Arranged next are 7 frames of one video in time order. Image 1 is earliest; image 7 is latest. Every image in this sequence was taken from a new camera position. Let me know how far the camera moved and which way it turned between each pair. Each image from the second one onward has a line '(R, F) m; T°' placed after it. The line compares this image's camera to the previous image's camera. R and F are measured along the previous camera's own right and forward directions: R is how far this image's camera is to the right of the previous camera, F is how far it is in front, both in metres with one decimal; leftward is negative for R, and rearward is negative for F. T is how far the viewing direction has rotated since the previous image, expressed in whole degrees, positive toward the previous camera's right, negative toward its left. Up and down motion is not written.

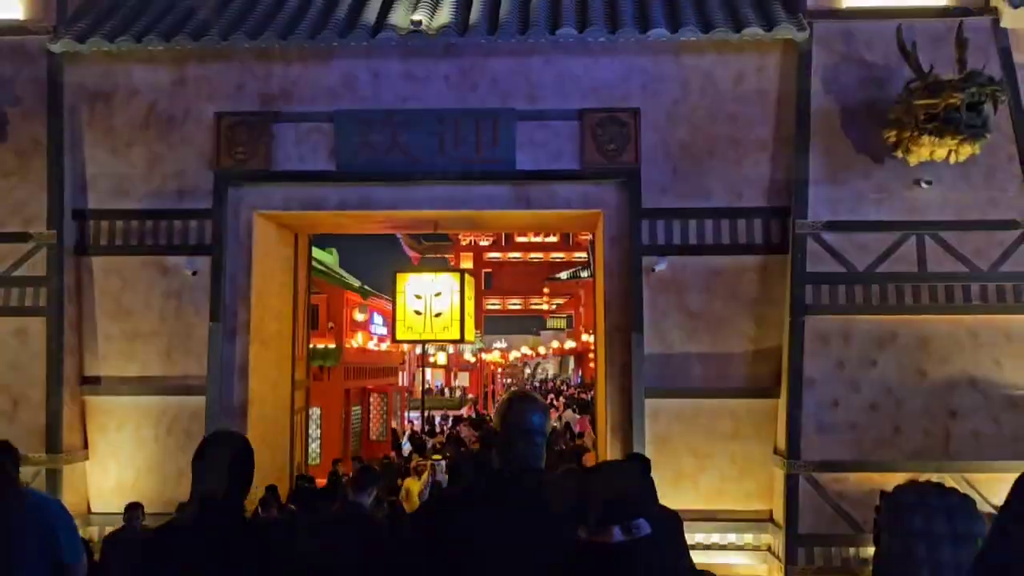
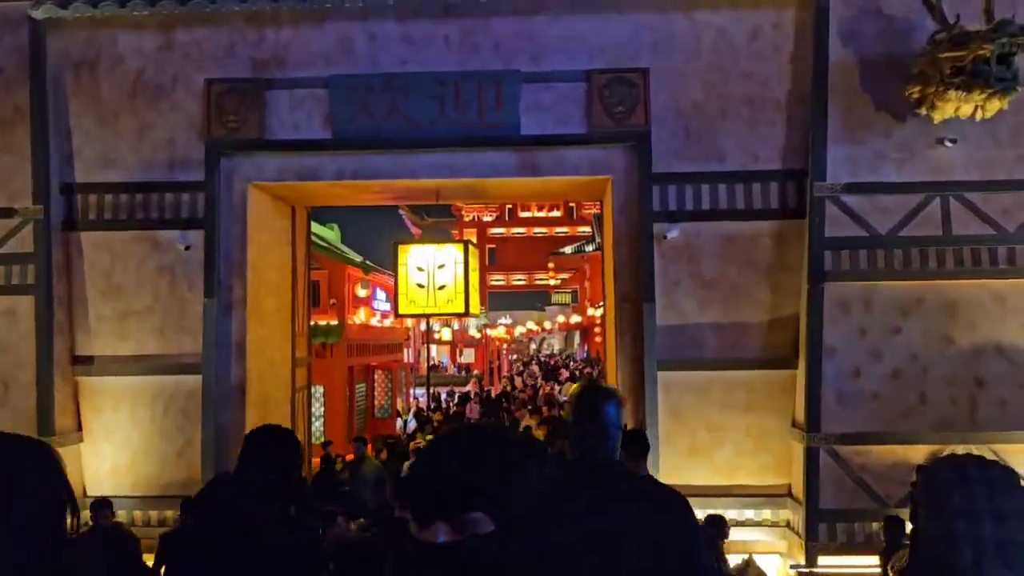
(0.0, +0.3) m; 0°
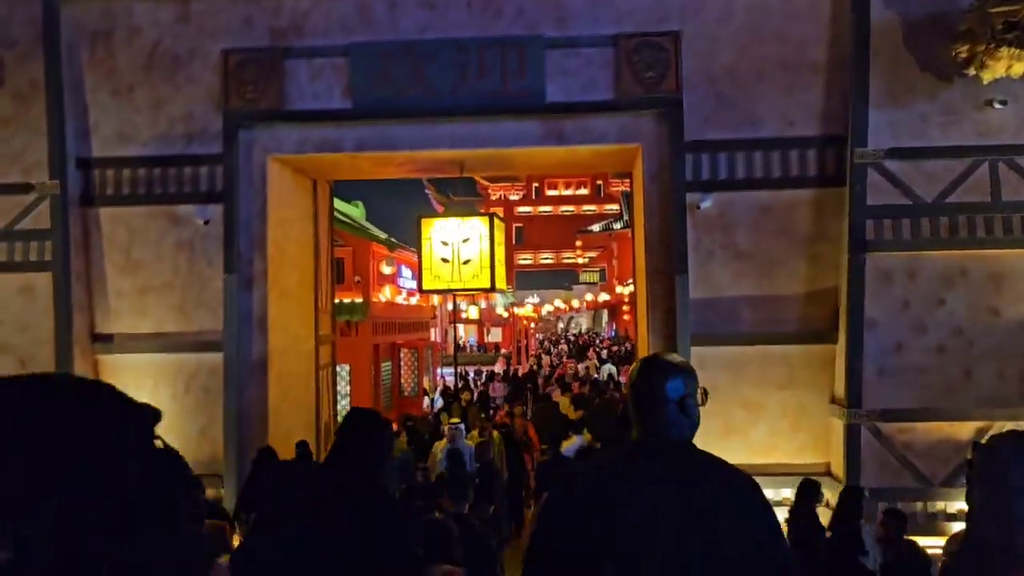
(0.0, +0.2) m; -2°
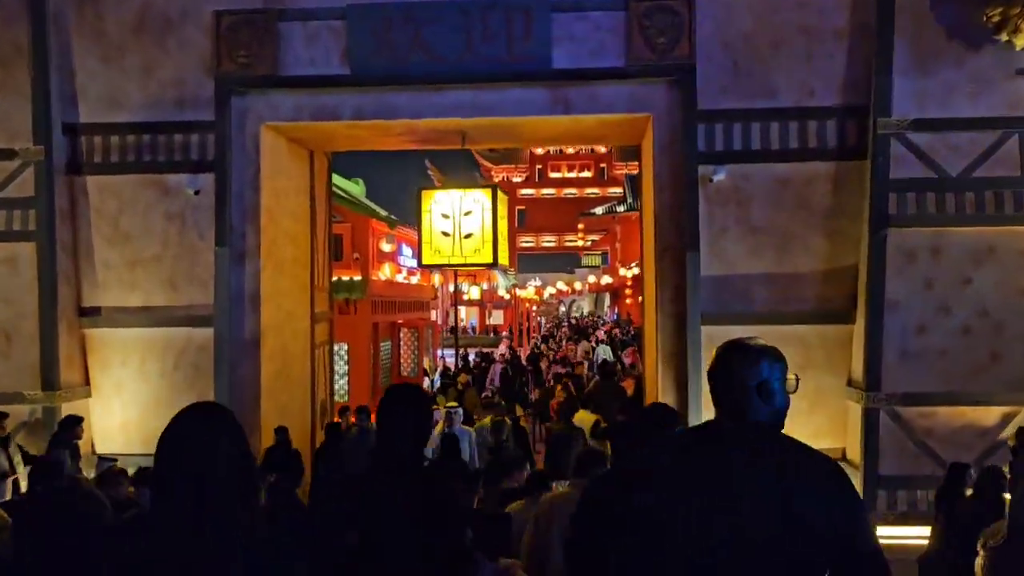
(0.0, +0.3) m; 0°
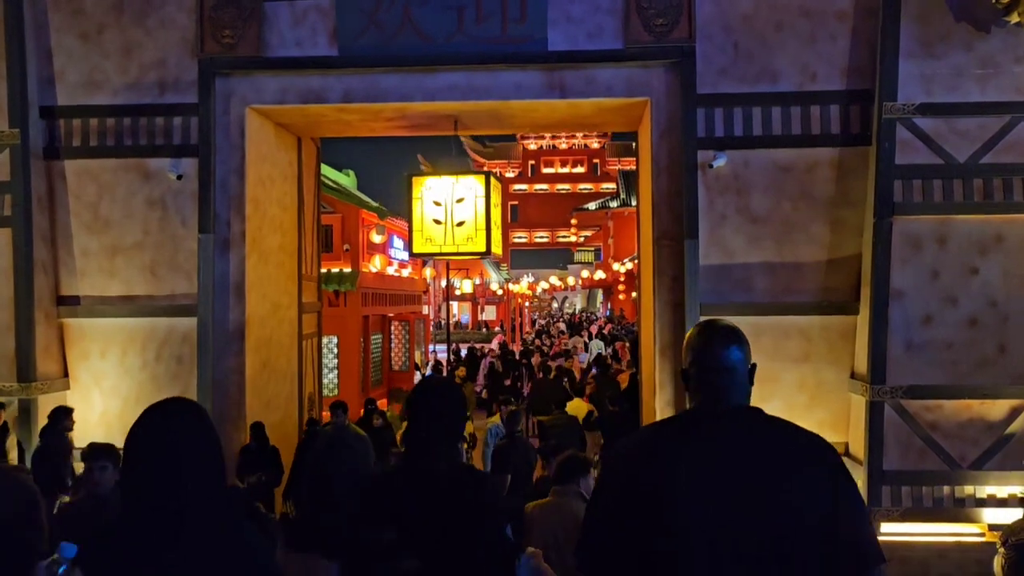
(0.0, +0.2) m; 0°
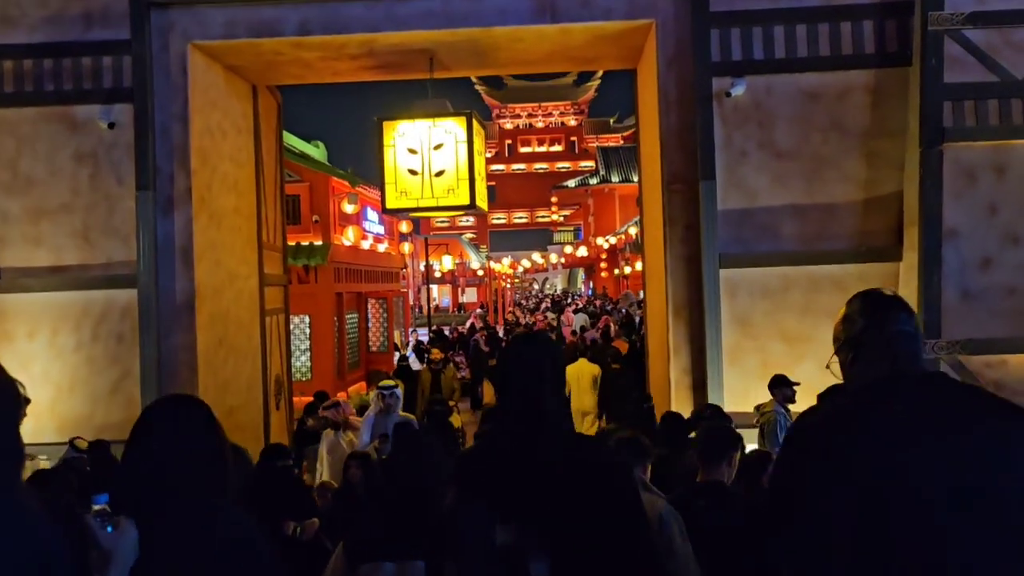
(-0.1, +0.9) m; +1°
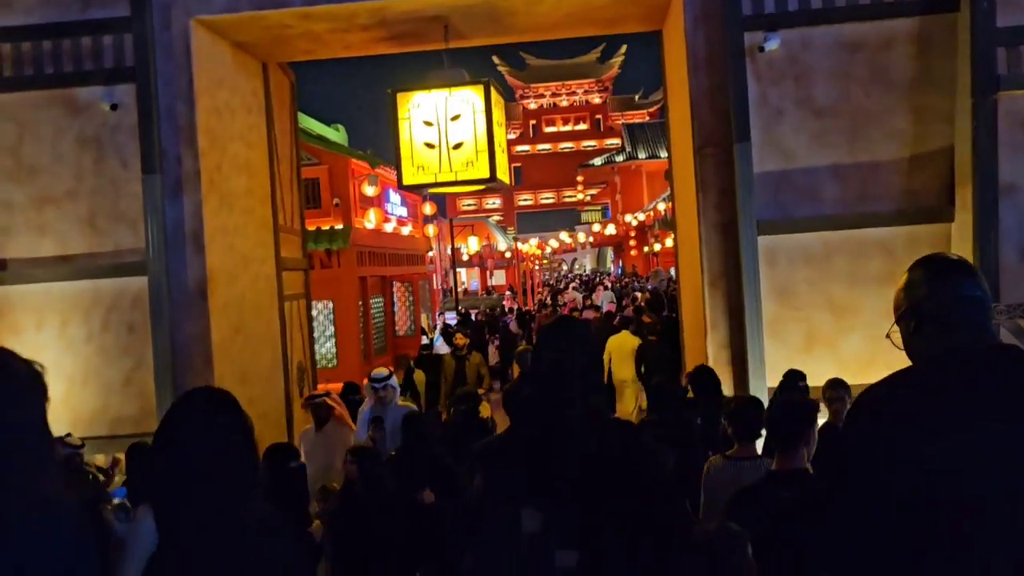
(0.0, +0.3) m; -2°
